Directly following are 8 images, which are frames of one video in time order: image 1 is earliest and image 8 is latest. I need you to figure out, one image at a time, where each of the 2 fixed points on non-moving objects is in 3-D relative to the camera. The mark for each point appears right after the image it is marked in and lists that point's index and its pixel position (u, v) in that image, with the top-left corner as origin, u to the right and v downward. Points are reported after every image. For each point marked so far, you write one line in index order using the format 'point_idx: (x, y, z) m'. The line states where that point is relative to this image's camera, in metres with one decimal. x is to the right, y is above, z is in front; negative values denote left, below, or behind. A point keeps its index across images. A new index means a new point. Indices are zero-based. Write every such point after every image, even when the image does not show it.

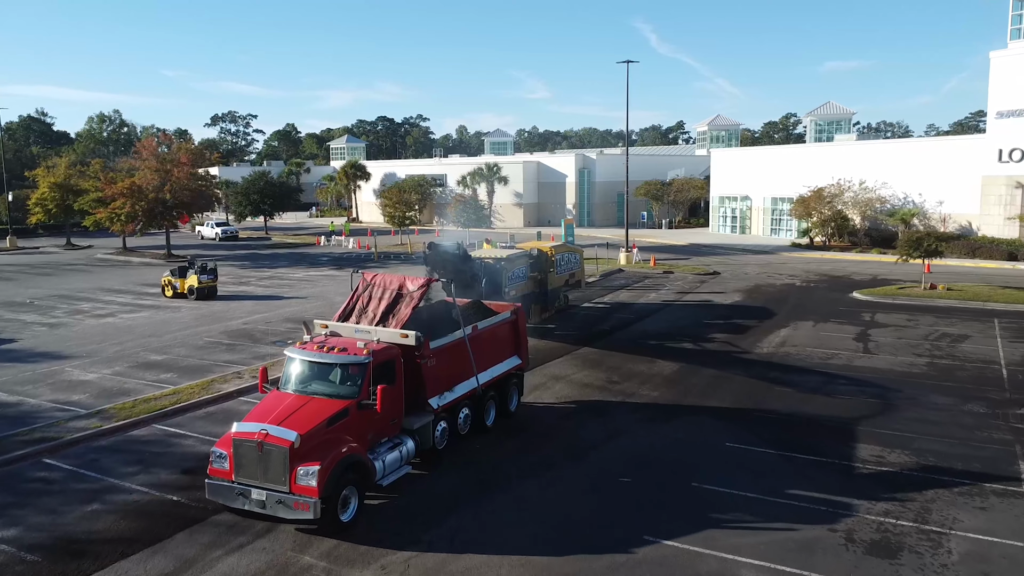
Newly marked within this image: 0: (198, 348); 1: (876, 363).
0: (-7.7, -1.5, +19.5) m
1: (+8.1, -1.7, +17.6) m
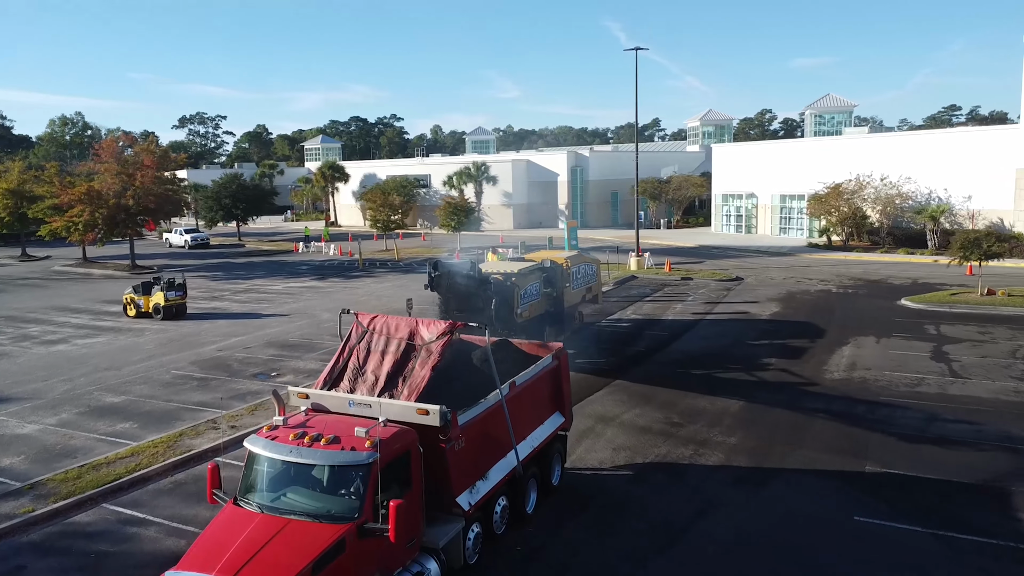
0: (-7.1, -2.0, +16.3) m
1: (+8.7, -1.9, +14.9) m
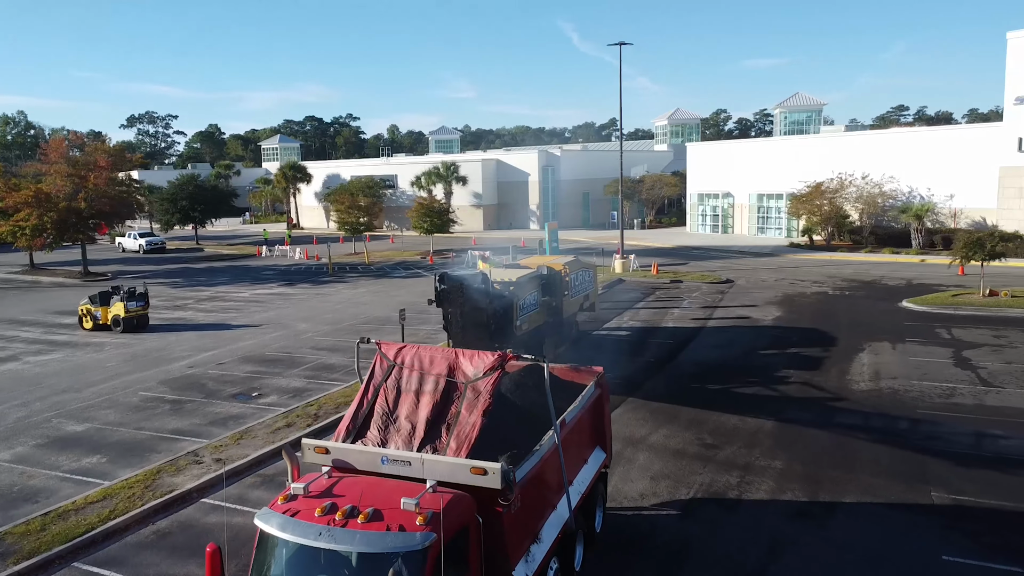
0: (-7.0, -2.2, +14.7) m
1: (+8.9, -2.0, +14.1) m
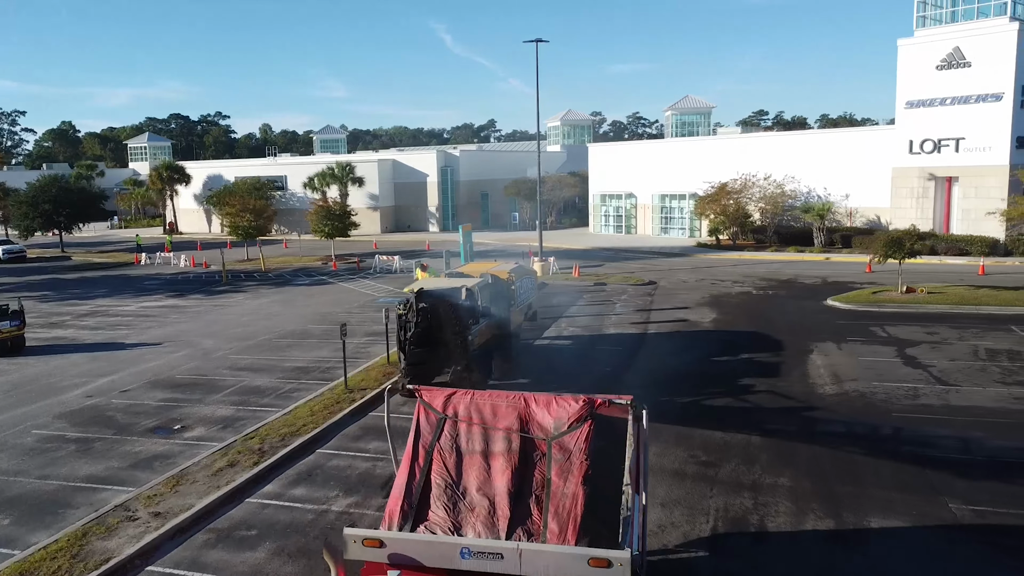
0: (-7.5, -2.6, +12.4) m
1: (+8.3, -2.0, +14.2) m
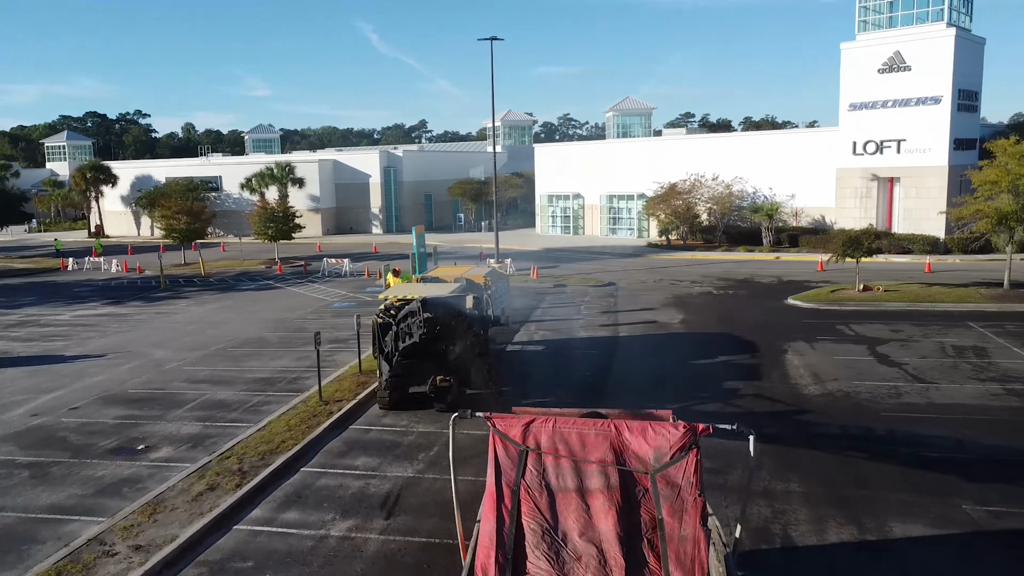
0: (-7.5, -2.7, +11.2) m
1: (+8.0, -2.0, +14.4) m
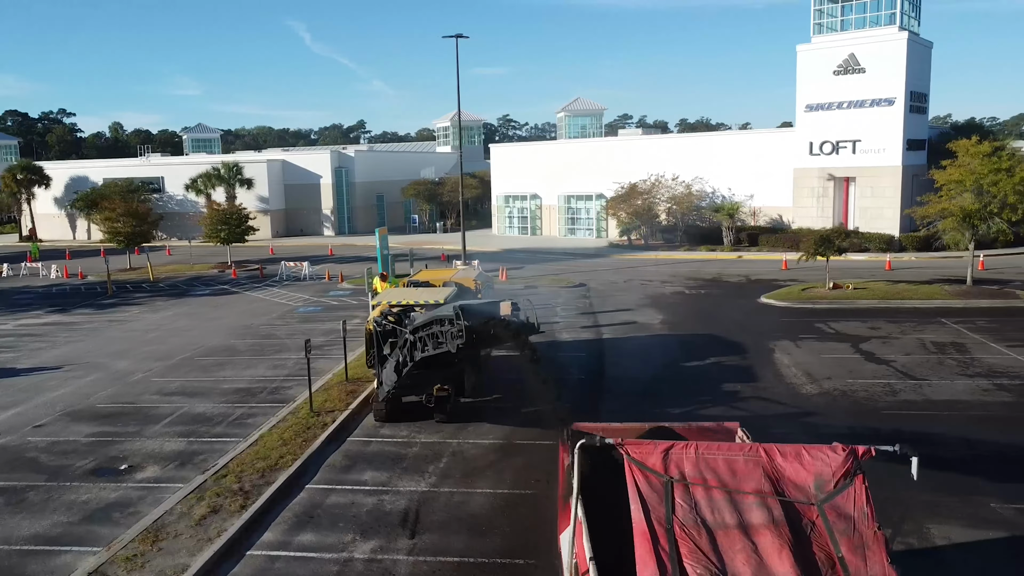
0: (-7.3, -2.9, +10.2) m
1: (+8.0, -1.9, +14.5) m
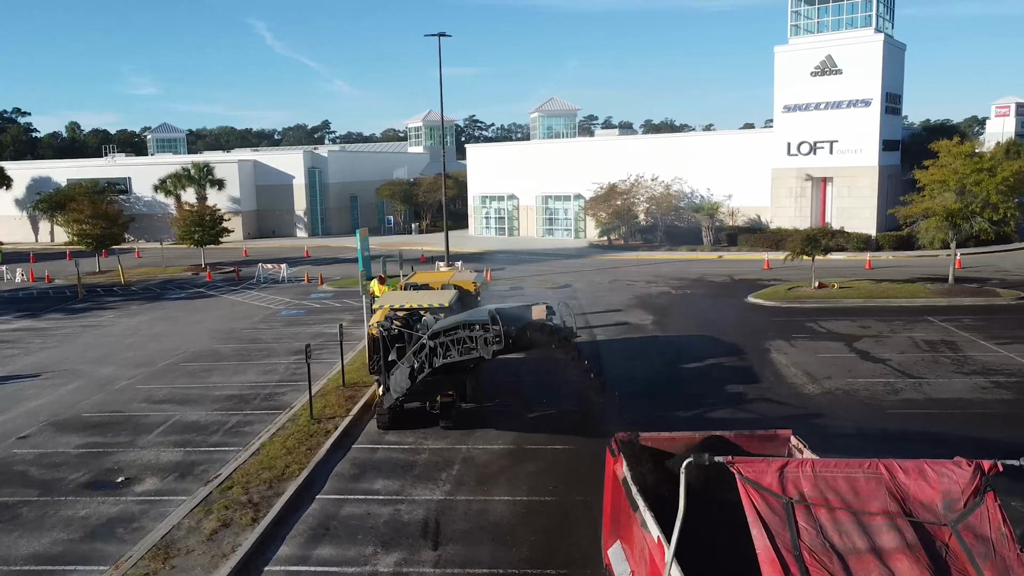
0: (-7.0, -2.9, +9.6) m
1: (+8.0, -1.9, +14.6) m
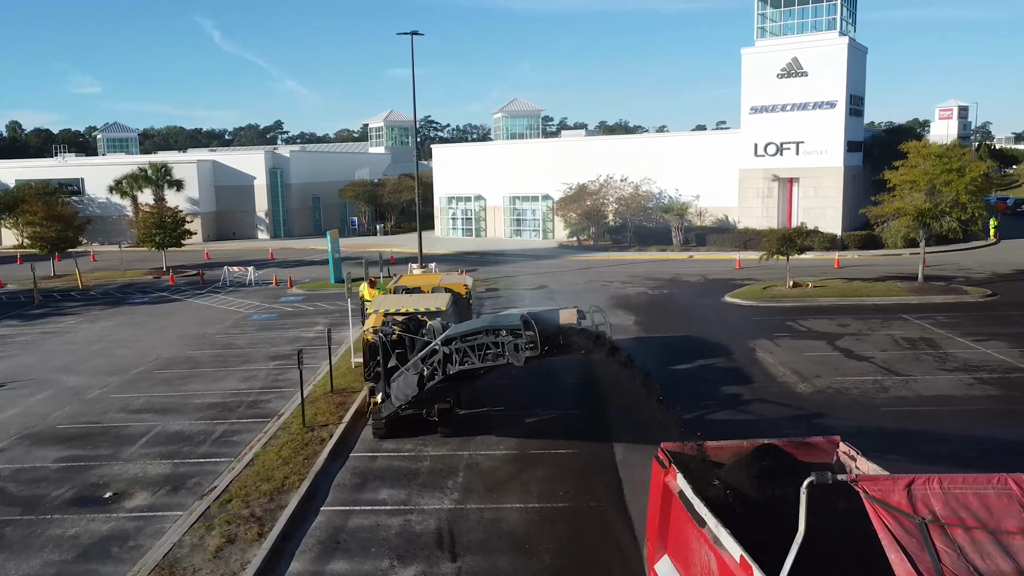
0: (-6.8, -3.0, +9.0) m
1: (+7.9, -1.9, +14.9) m
